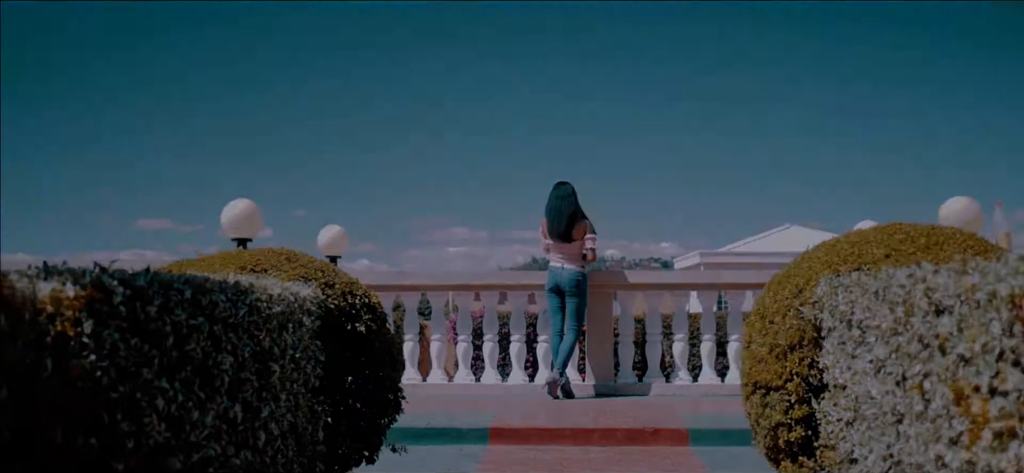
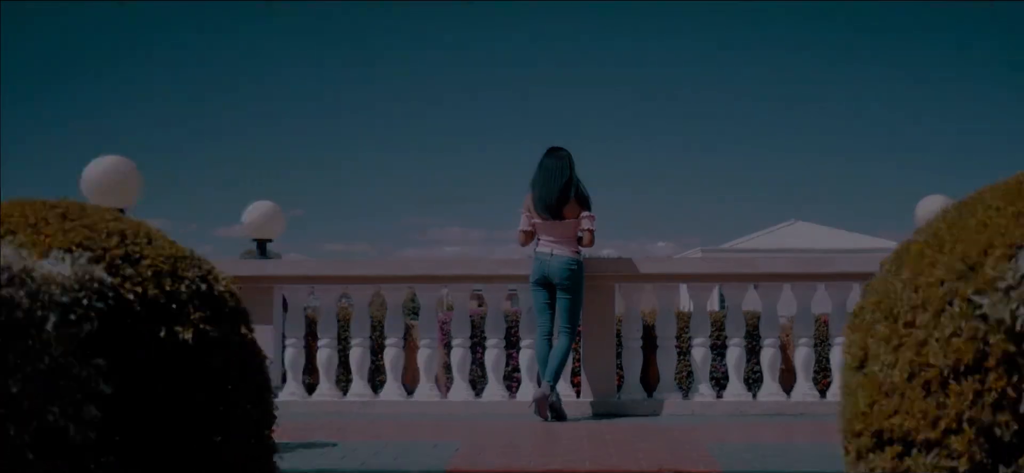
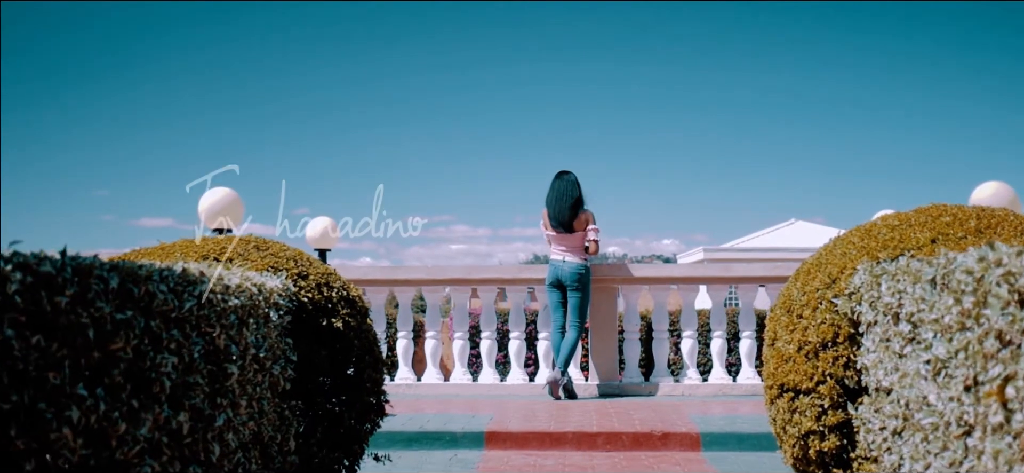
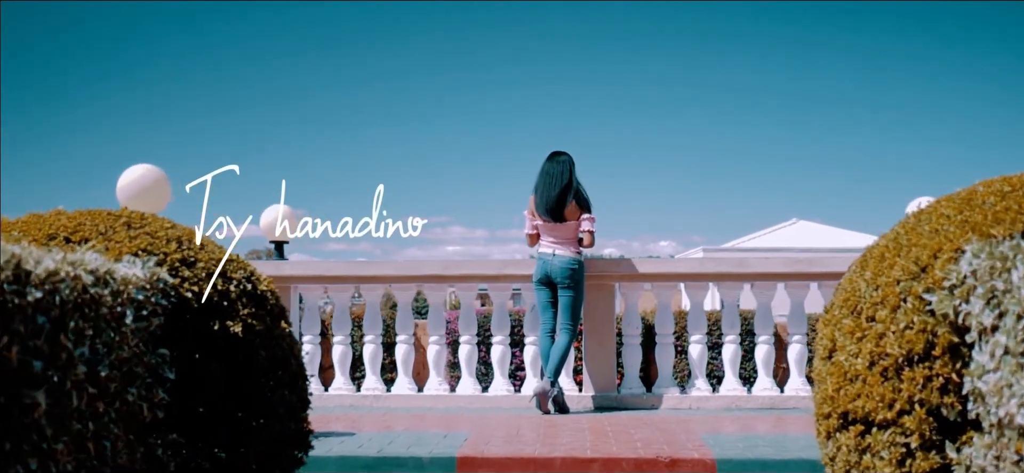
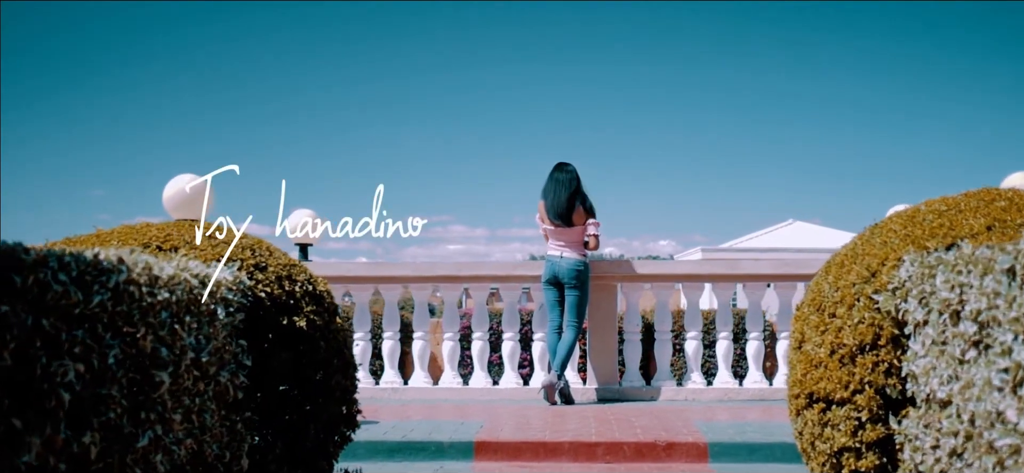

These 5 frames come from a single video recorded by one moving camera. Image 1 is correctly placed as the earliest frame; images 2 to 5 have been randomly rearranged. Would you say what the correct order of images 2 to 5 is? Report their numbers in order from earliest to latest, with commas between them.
3, 5, 4, 2
